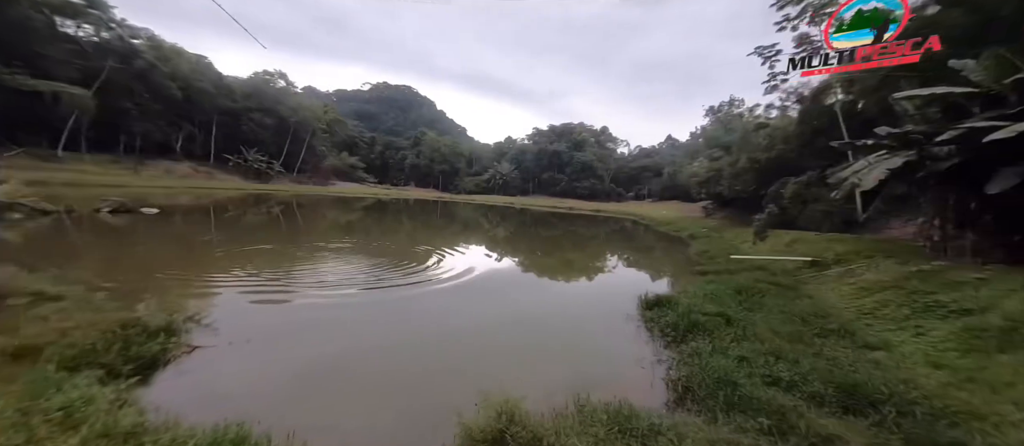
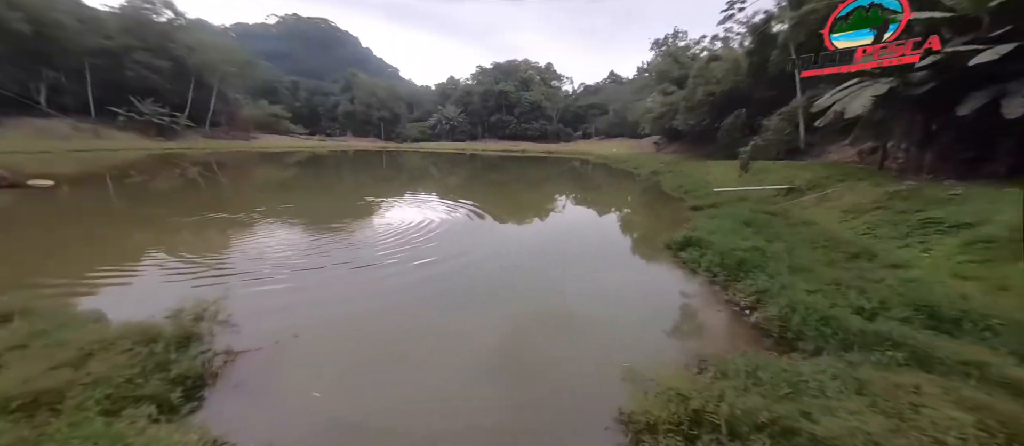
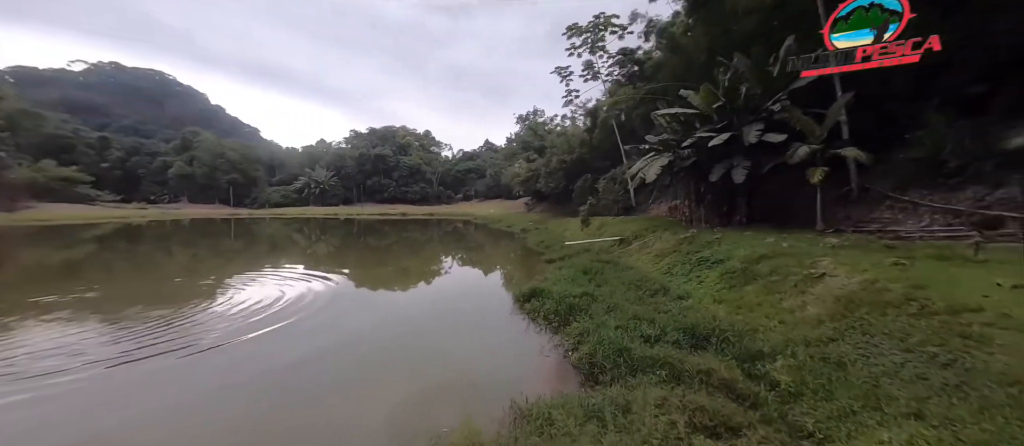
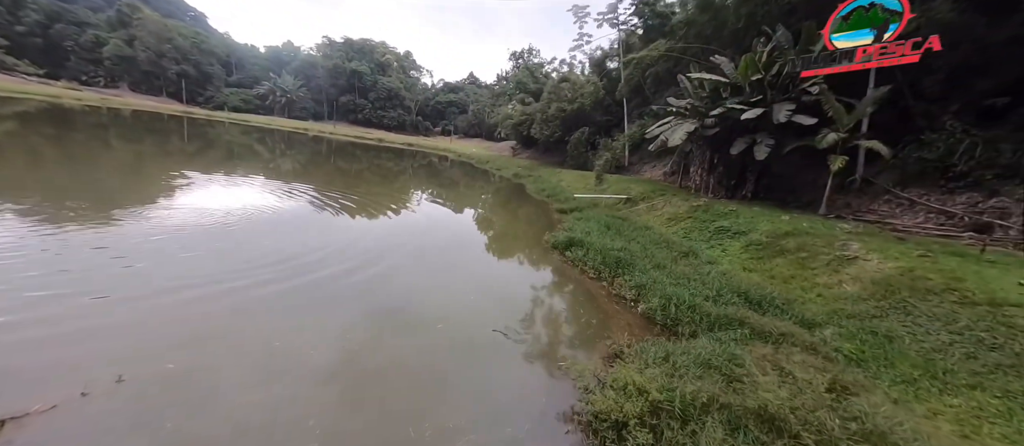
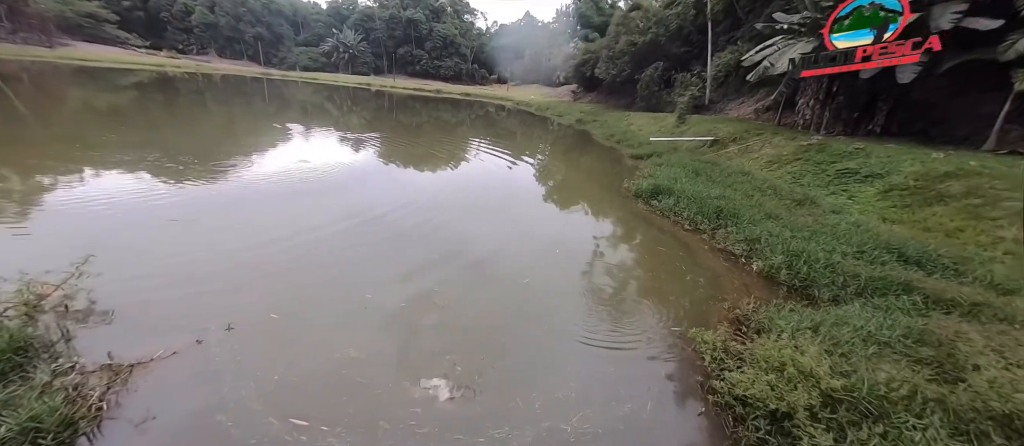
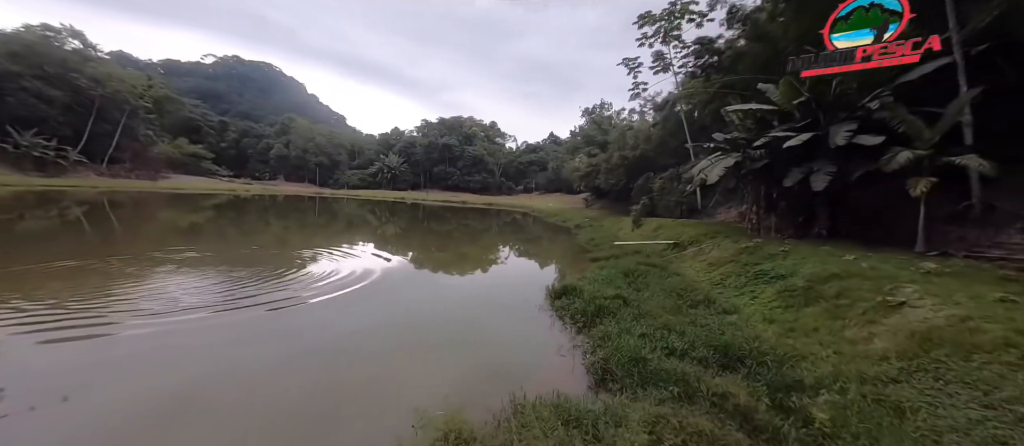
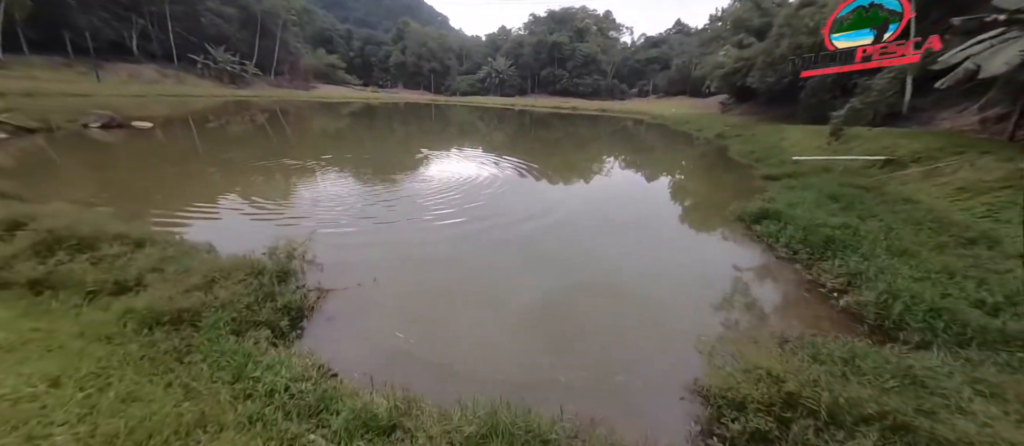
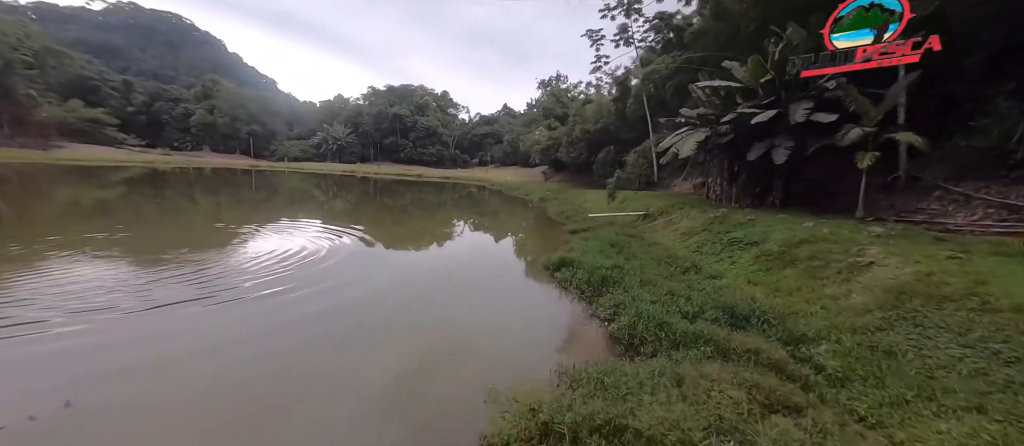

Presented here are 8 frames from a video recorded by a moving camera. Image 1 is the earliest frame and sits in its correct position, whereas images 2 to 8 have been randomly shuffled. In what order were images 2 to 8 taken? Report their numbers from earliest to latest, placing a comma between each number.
6, 3, 8, 2, 7, 4, 5
